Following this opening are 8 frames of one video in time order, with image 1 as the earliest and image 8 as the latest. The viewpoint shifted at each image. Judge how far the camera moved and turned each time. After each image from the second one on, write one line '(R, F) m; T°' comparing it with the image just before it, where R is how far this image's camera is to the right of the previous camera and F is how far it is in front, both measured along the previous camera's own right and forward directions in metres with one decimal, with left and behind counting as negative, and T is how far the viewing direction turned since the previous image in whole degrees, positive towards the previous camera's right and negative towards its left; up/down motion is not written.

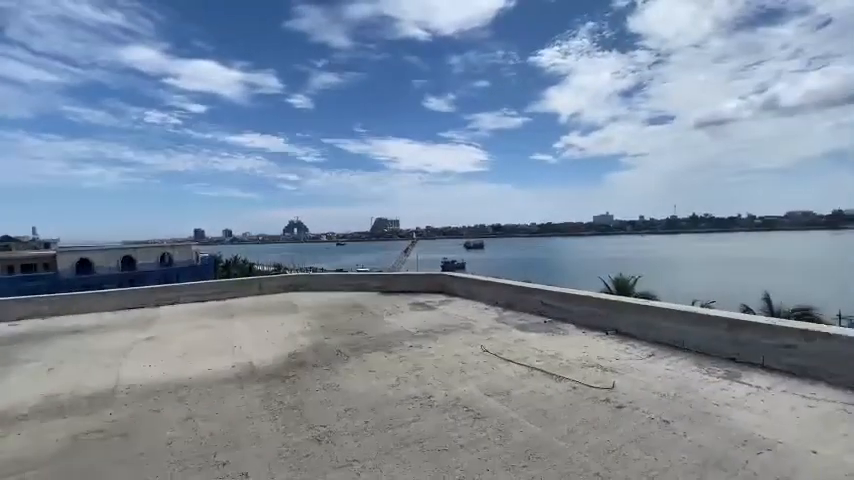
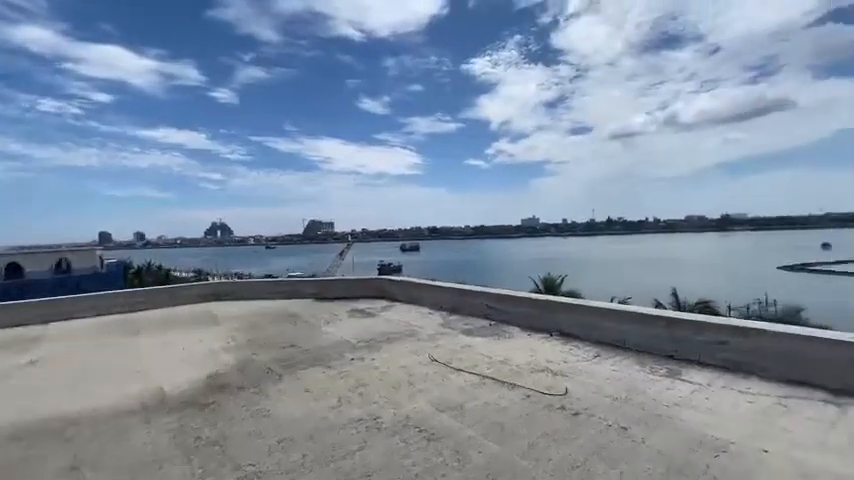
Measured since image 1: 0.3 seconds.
(-0.1, +0.3) m; +9°
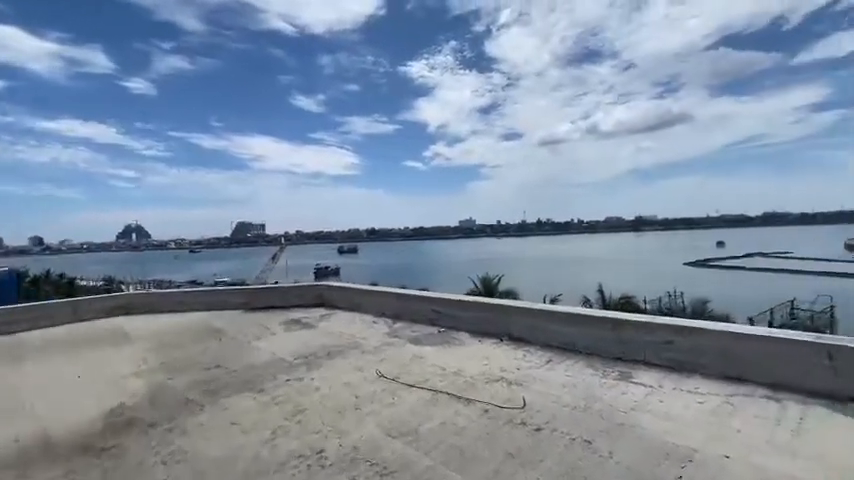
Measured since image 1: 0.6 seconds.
(-0.1, +0.3) m; +9°
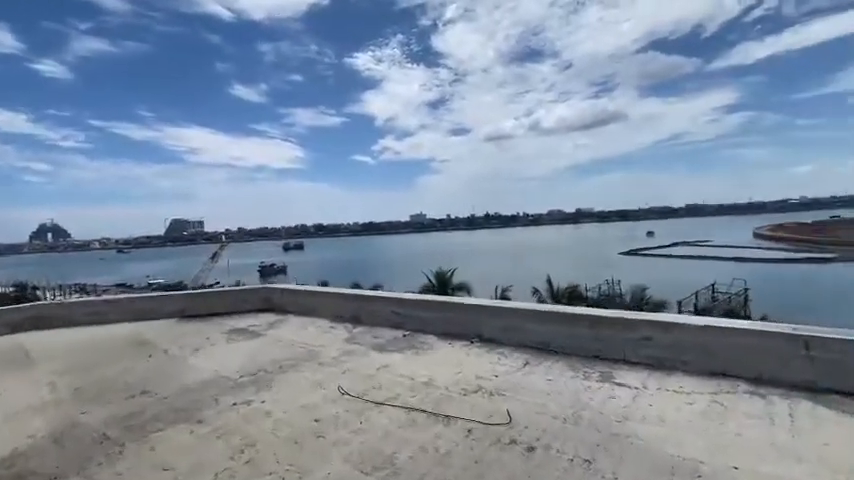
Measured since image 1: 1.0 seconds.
(-0.1, +0.3) m; +7°
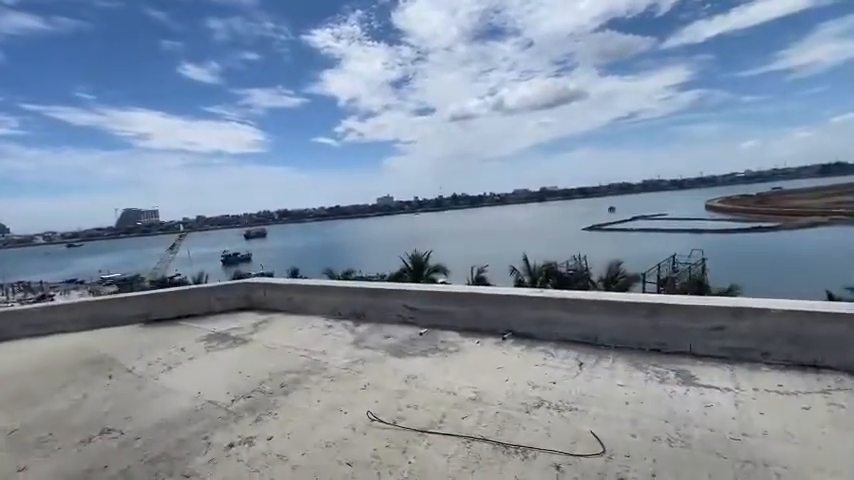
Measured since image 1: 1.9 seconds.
(-0.4, +0.6) m; +4°
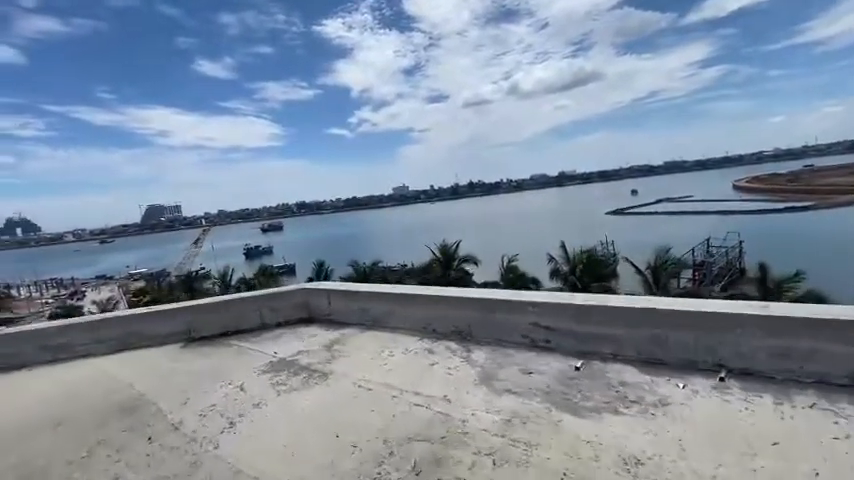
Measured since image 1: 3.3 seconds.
(-0.8, +1.0) m; -2°
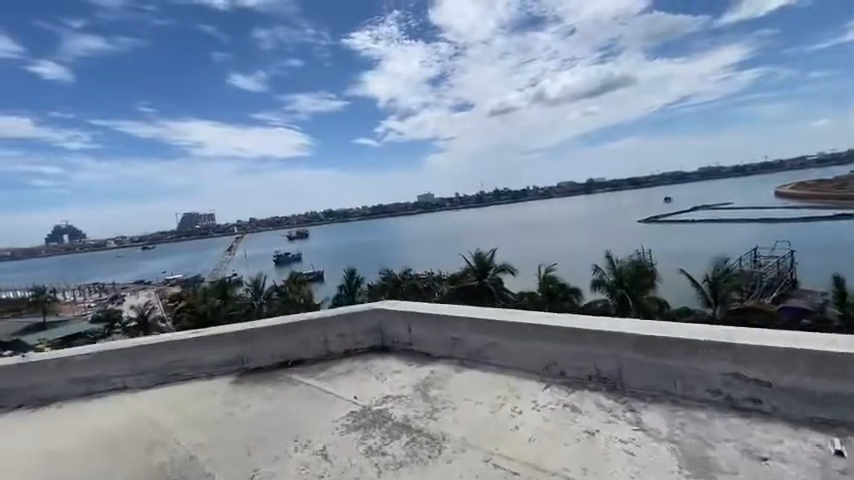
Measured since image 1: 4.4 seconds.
(-0.6, +0.7) m; -4°
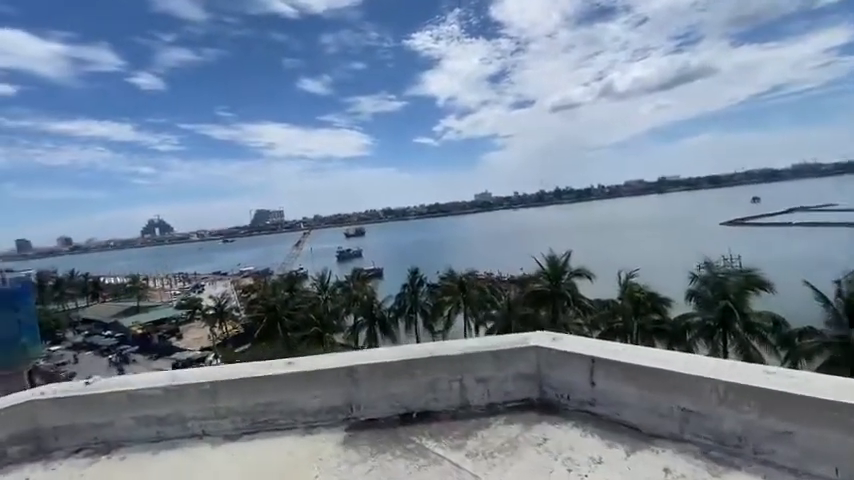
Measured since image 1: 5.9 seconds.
(-0.7, +0.9) m; -8°
